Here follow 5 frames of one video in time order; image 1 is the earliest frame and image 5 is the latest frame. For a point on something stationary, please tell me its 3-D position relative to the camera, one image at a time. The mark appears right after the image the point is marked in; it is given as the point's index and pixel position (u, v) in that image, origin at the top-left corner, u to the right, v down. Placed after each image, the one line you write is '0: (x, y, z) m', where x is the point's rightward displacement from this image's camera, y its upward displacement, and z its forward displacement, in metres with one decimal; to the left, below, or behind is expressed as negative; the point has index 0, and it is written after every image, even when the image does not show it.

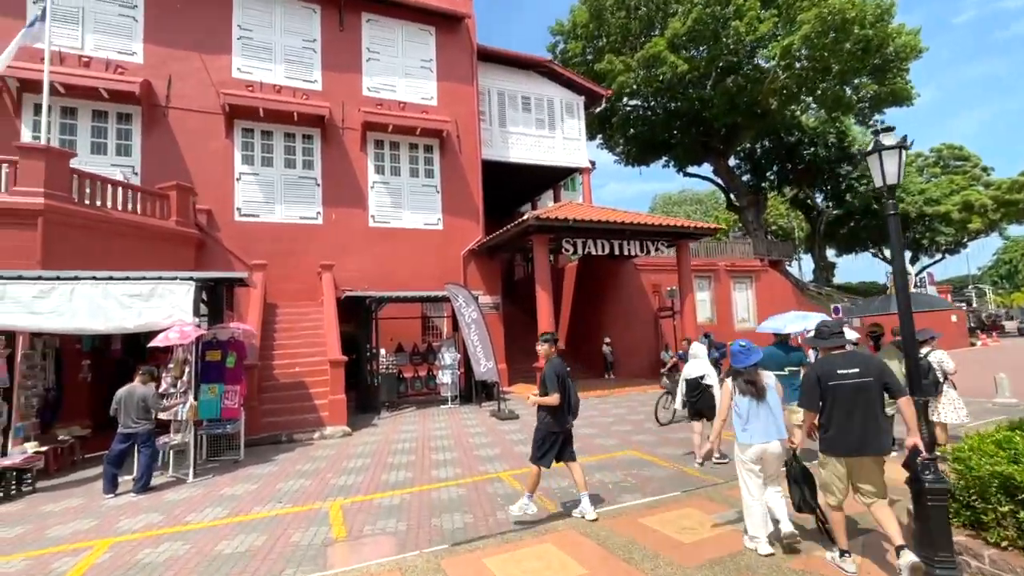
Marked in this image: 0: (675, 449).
0: (+2.5, -2.4, +7.3) m
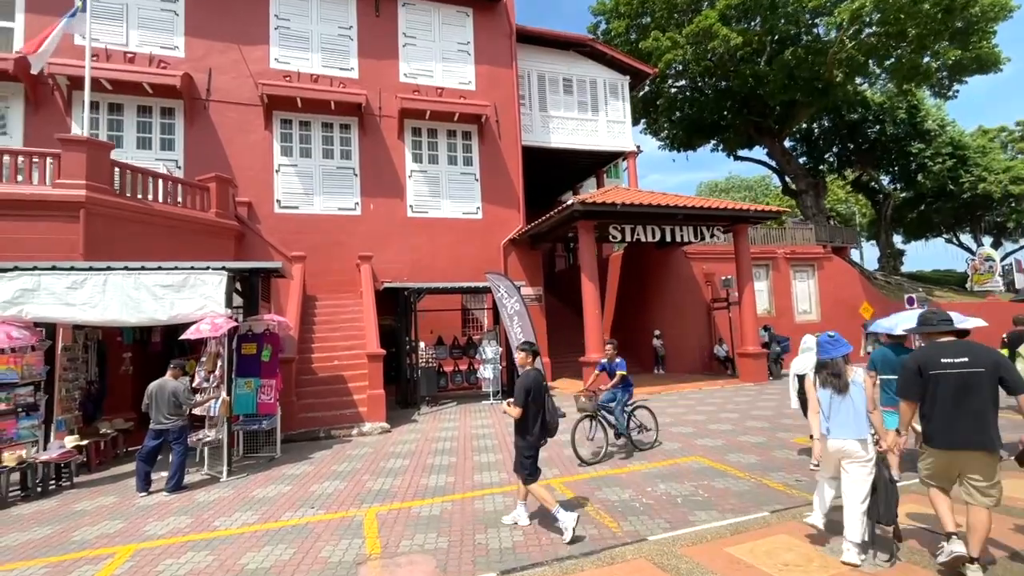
0: (+3.2, -2.2, +6.4) m
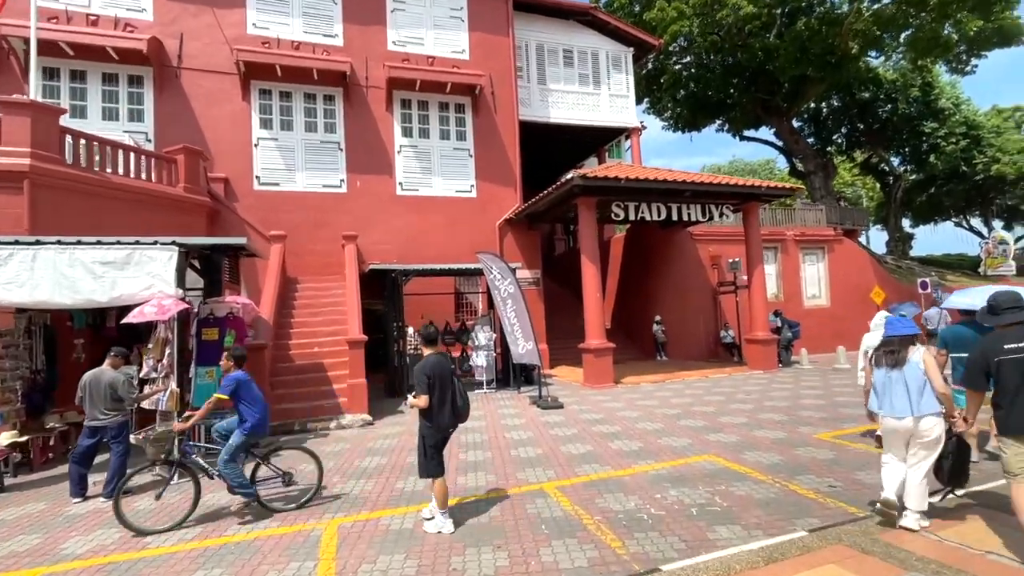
0: (+3.0, -2.0, +5.7) m
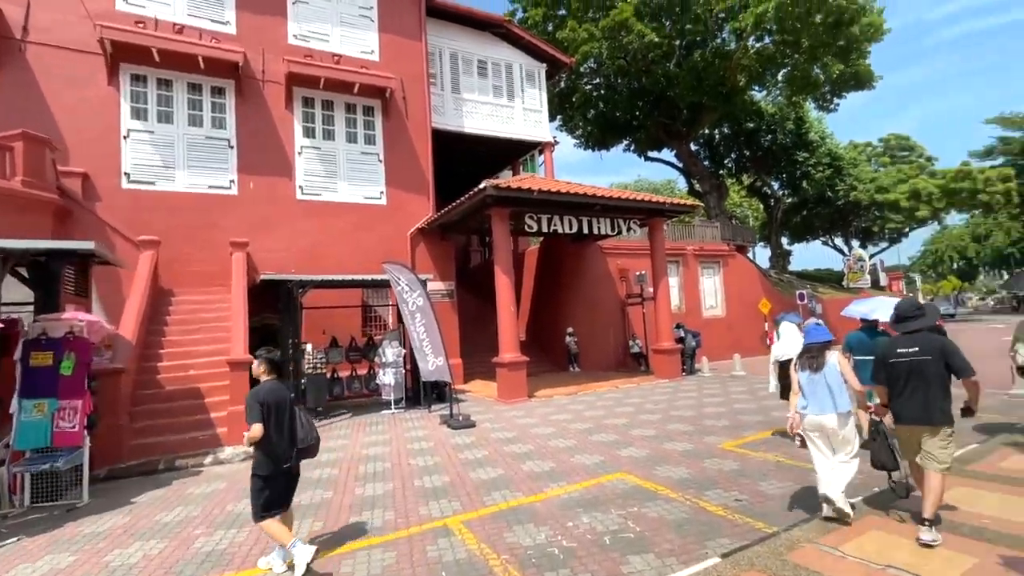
0: (+2.0, -2.1, +5.6) m
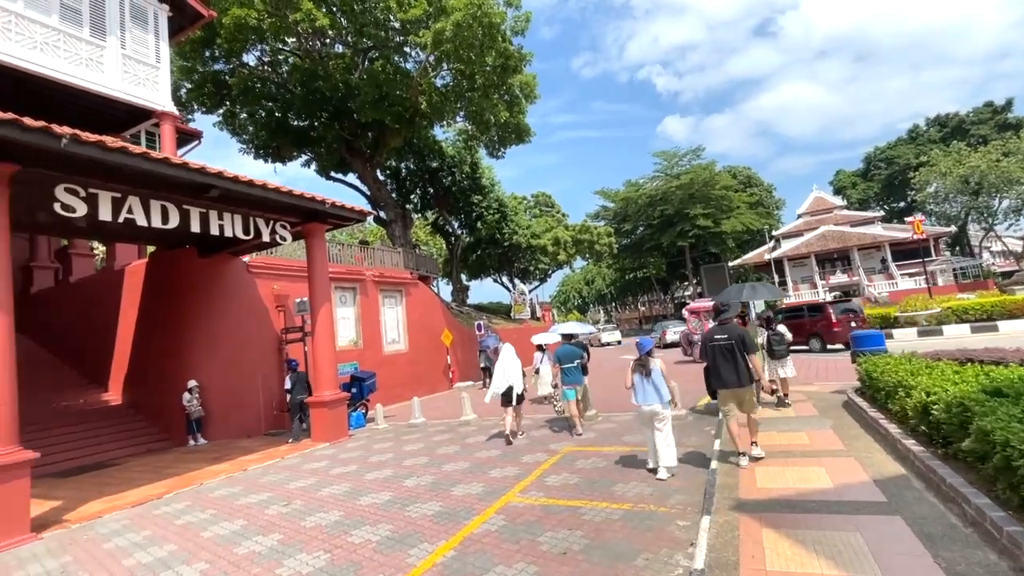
0: (-1.2, -2.1, +2.2) m
